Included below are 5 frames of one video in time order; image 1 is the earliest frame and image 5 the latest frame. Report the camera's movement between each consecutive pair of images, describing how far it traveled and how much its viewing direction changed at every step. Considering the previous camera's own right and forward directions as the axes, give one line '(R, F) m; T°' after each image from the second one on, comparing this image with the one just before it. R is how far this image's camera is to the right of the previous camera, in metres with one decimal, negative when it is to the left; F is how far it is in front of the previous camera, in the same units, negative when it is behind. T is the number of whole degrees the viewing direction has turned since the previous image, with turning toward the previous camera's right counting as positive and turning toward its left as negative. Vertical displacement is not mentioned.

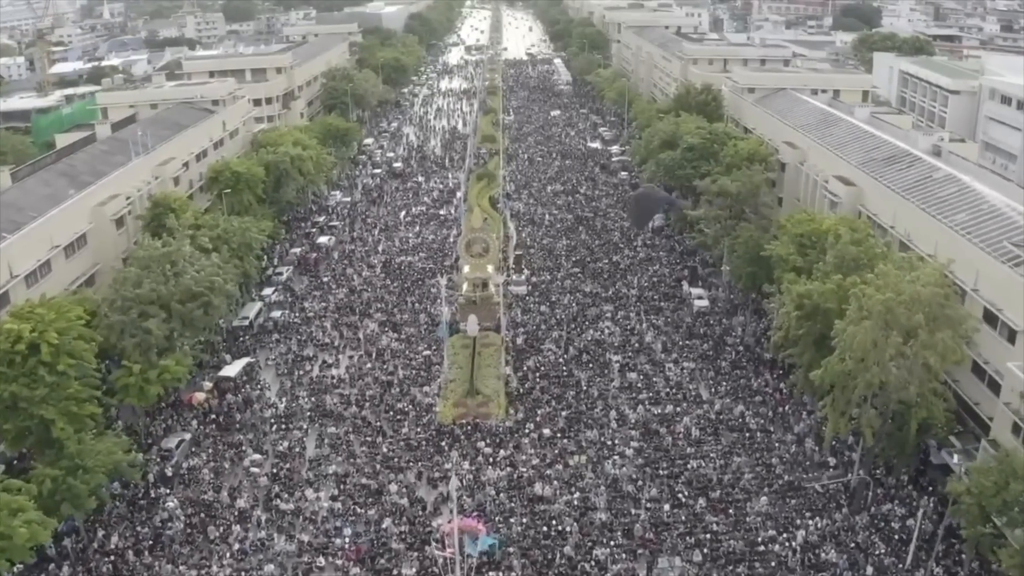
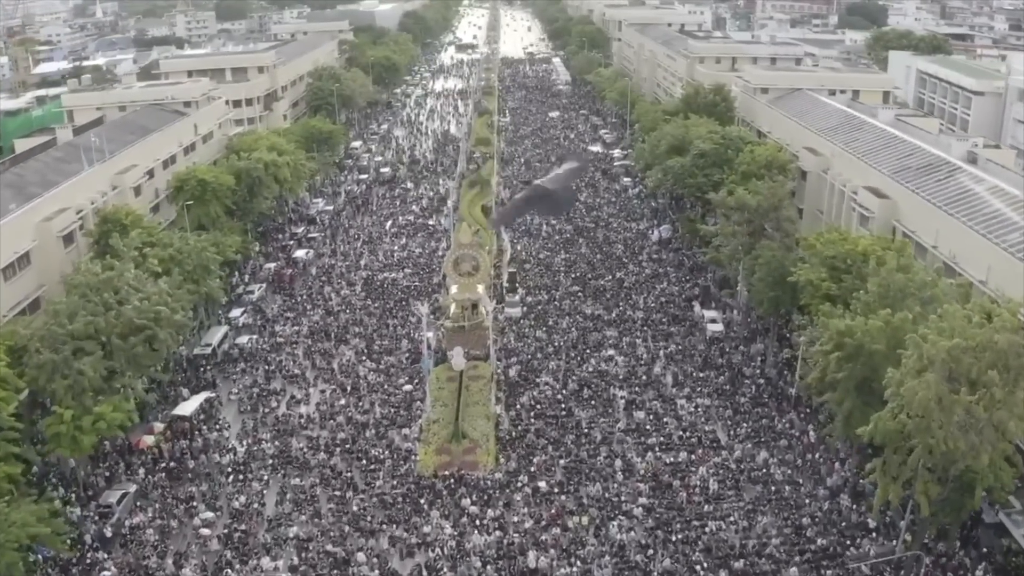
(+0.3, +4.4) m; 0°
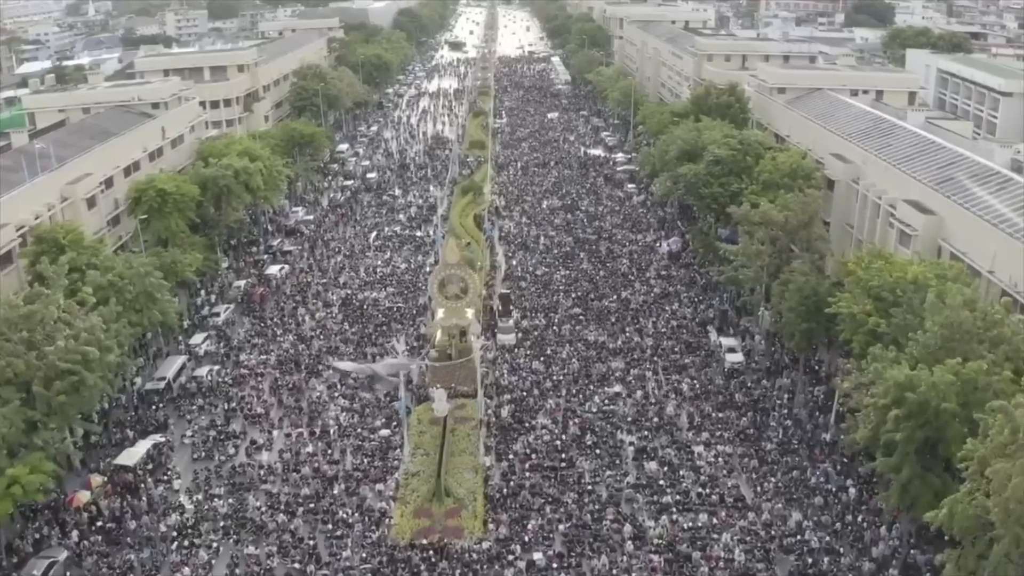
(+0.3, +4.4) m; 0°
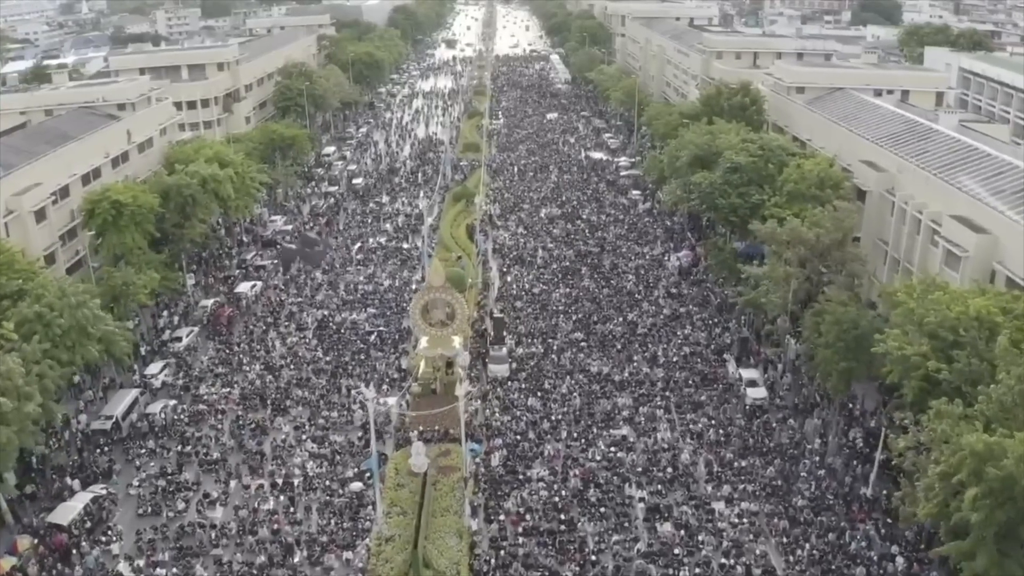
(+0.3, +4.0) m; 0°
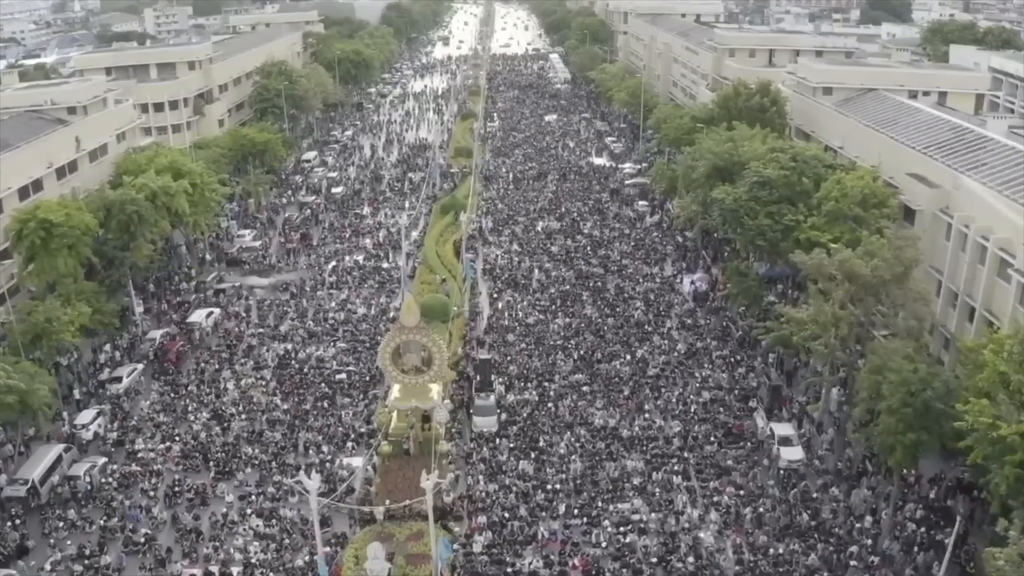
(+0.4, +4.9) m; 0°
